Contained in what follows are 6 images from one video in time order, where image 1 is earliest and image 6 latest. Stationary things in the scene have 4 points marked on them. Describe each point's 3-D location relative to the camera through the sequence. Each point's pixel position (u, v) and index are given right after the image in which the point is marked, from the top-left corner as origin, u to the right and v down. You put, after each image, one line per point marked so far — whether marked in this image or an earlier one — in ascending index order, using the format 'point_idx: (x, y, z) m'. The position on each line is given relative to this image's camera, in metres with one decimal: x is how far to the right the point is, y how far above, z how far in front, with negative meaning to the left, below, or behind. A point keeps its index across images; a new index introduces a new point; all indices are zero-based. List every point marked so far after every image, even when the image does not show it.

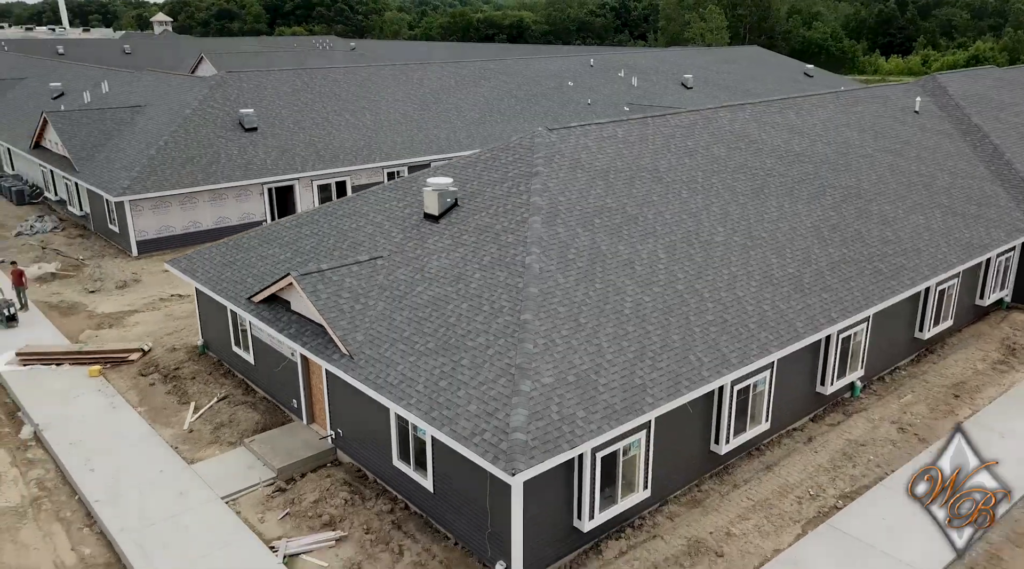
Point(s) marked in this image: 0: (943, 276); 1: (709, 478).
0: (+9.5, +0.2, +19.3) m
1: (+3.4, -3.4, +15.0) m
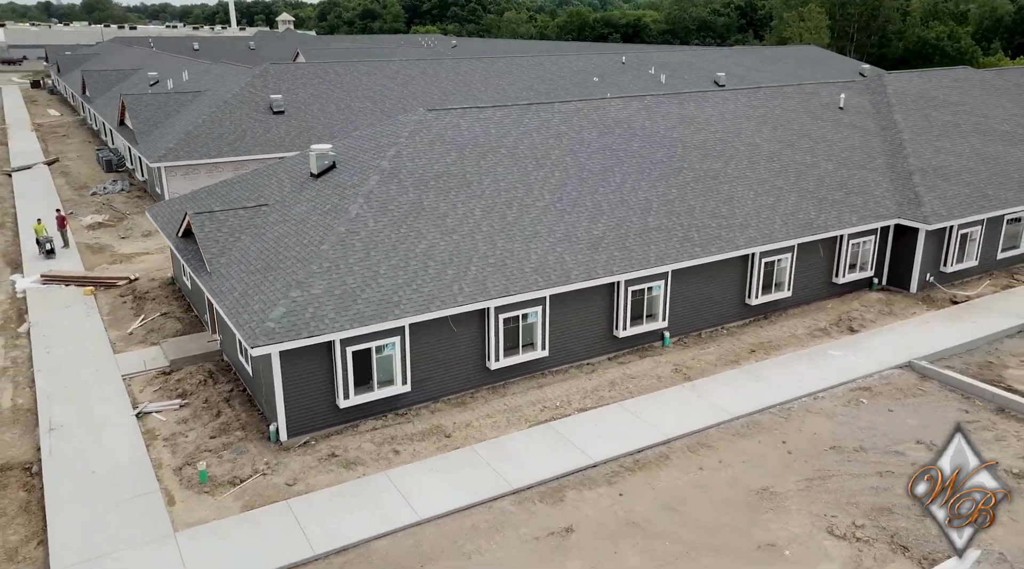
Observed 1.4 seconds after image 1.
0: (+6.3, +0.9, +21.8) m
1: (-0.6, -2.3, +18.6) m
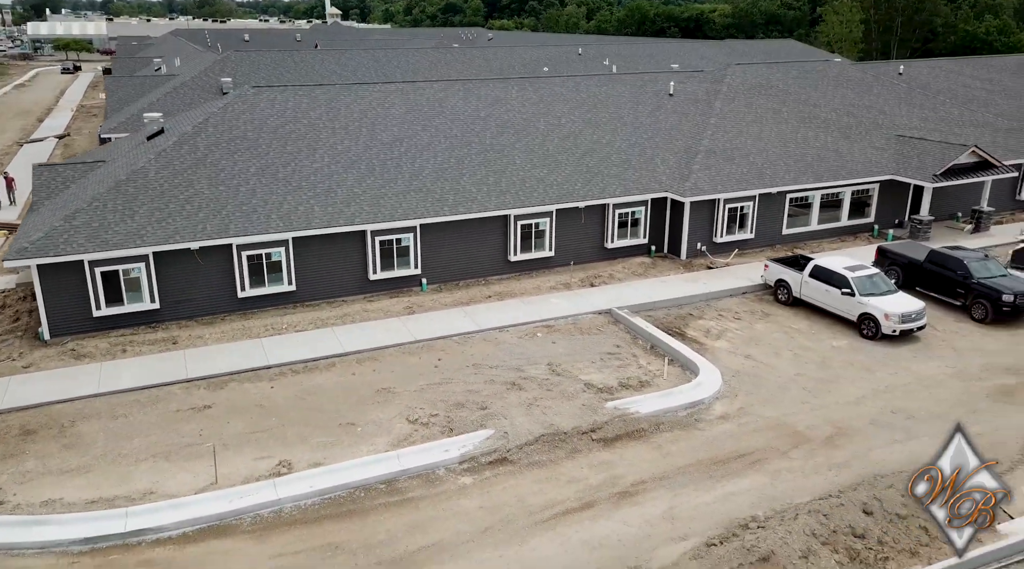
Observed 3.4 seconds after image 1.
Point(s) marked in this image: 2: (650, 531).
0: (-0.1, +2.2, +25.1) m
1: (-7.4, -0.8, +22.6) m
2: (+2.2, -3.9, +13.4) m
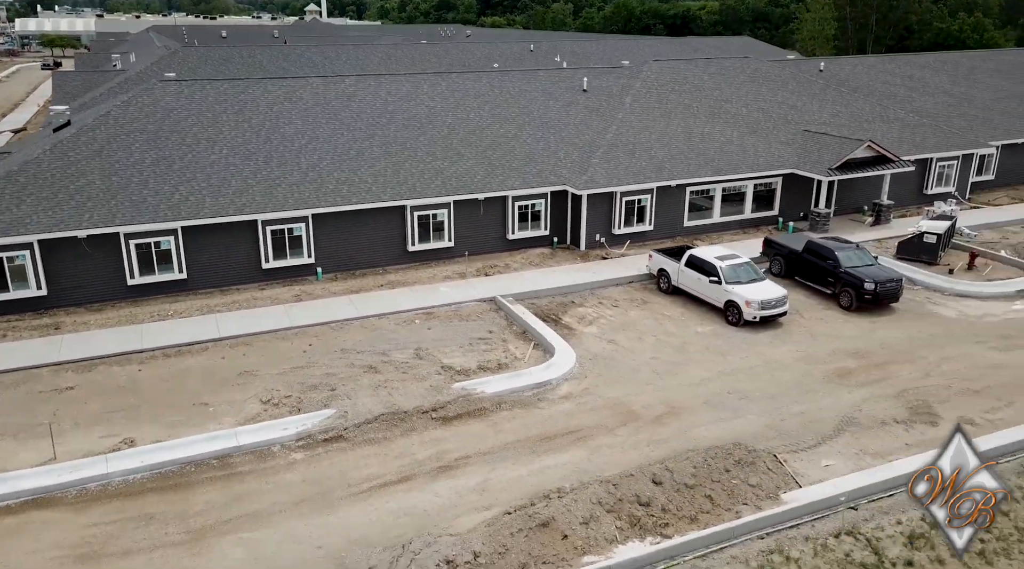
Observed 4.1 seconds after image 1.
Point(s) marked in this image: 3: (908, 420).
0: (-3.3, +2.5, +25.8) m
1: (-10.6, -0.4, +23.2) m
2: (-0.9, -3.6, +14.1) m
3: (+7.8, -2.7, +16.7) m
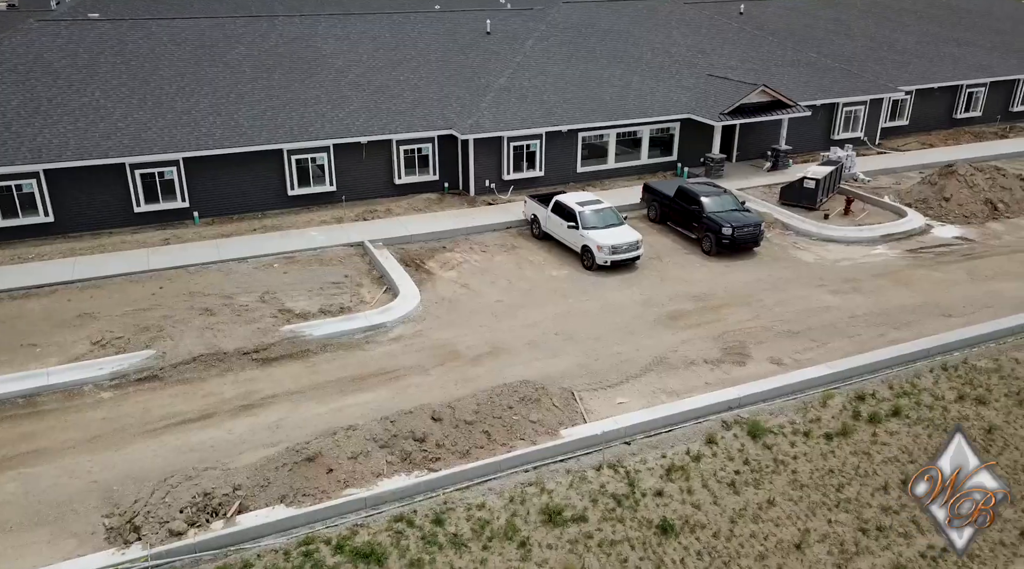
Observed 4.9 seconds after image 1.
0: (-7.1, +4.2, +25.7) m
1: (-14.3, +1.1, +23.3) m
2: (-4.6, -2.6, +14.5) m
3: (+4.2, -1.5, +17.1) m
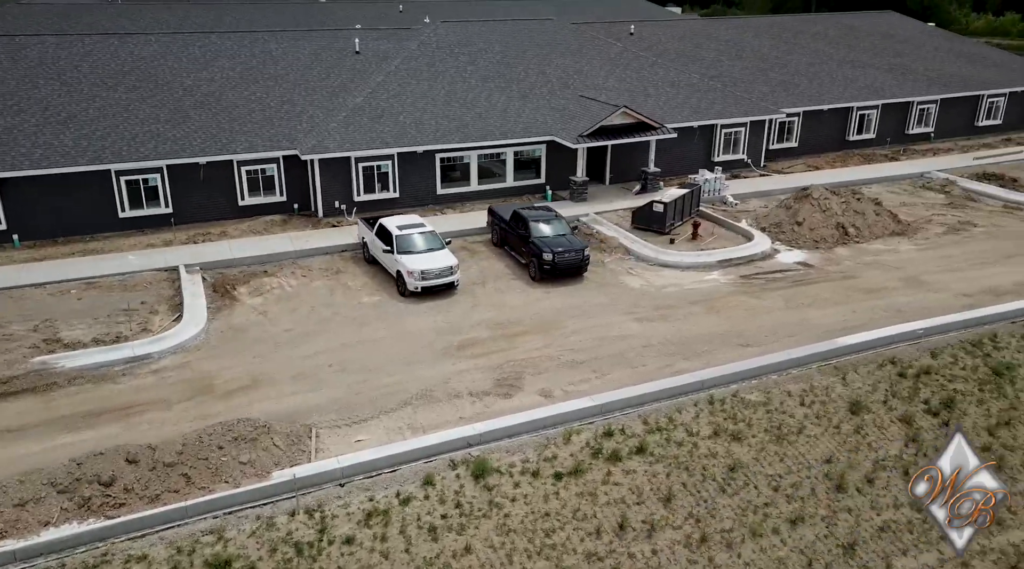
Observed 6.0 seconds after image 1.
0: (-12.0, +3.5, +24.8) m
1: (-19.2, +0.4, +22.1) m
2: (-9.2, -3.1, +13.5) m
3: (-0.5, -2.1, +16.3) m
